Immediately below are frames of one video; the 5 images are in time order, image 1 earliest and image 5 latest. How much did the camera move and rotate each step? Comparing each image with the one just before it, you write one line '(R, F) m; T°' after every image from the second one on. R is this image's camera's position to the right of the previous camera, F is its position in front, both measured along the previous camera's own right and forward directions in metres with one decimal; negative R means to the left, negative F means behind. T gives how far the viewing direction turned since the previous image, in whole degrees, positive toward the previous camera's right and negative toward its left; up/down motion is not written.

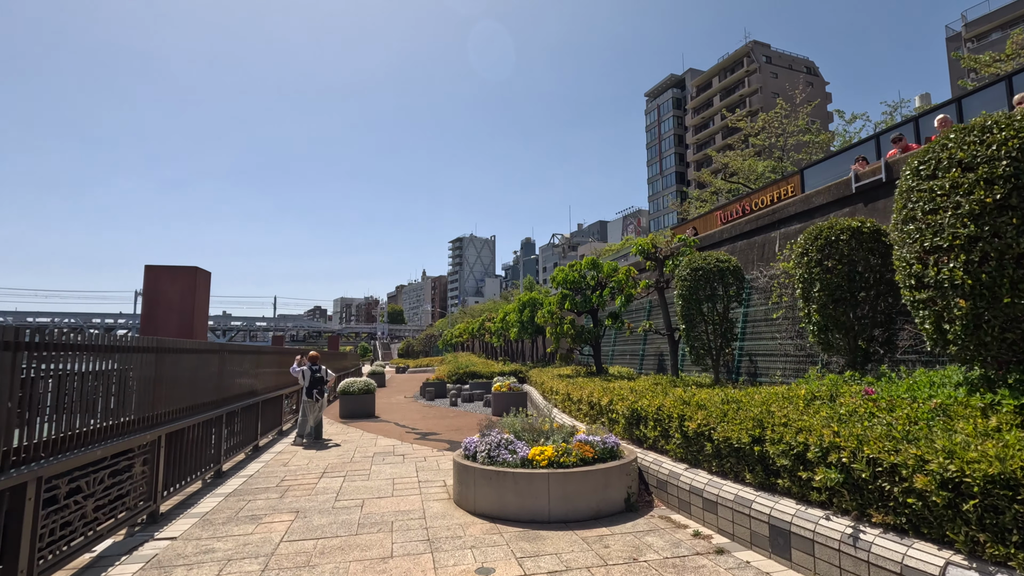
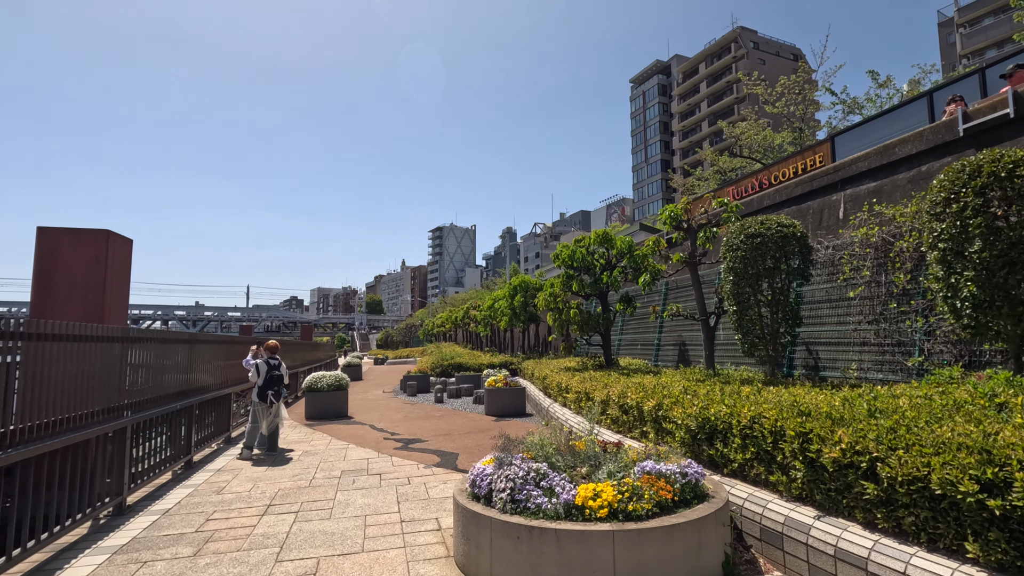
(-0.4, +2.0) m; +2°
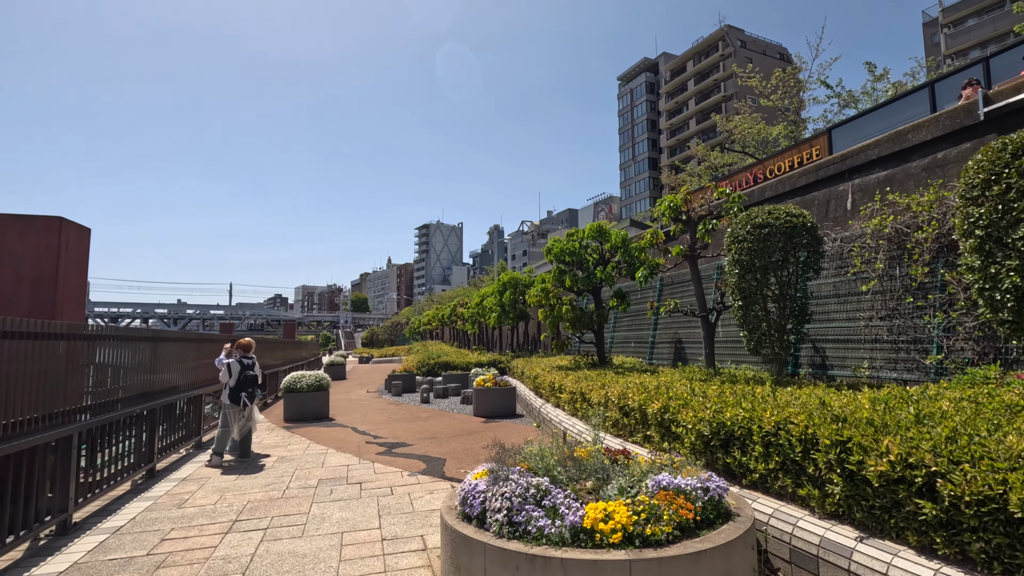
(-0.1, +0.5) m; +1°
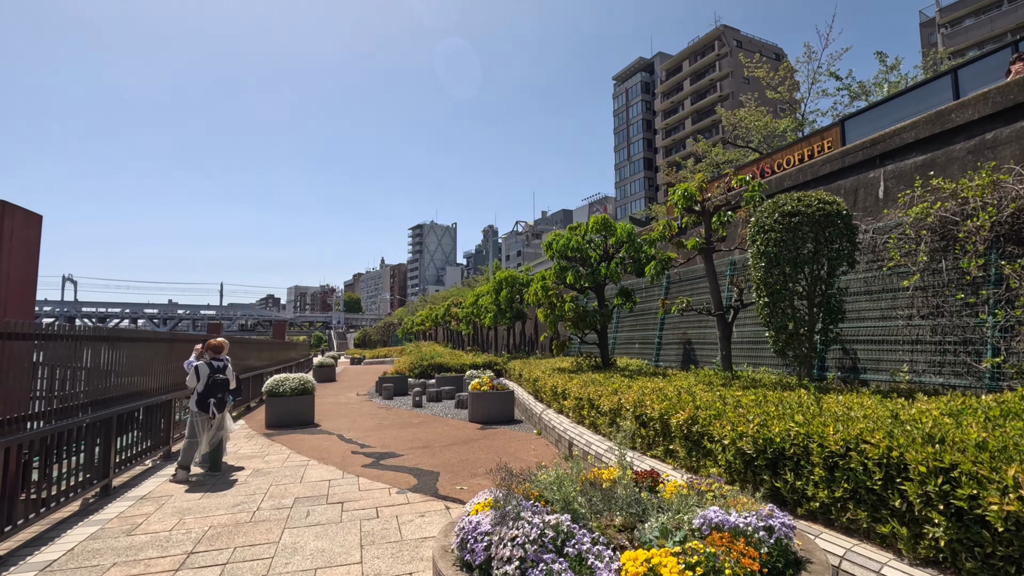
(-0.1, +0.7) m; +1°
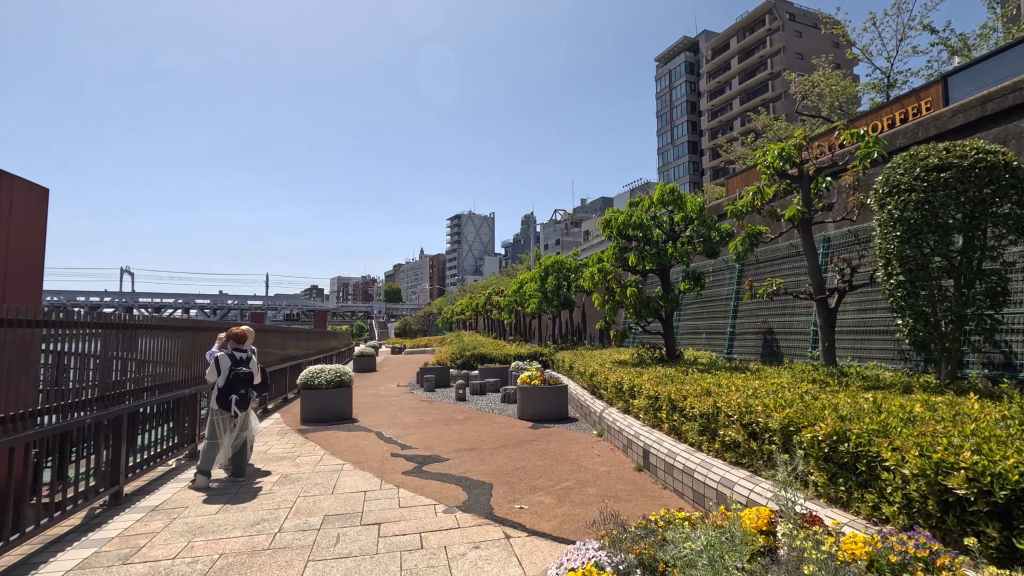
(-0.3, +1.0) m; -4°
